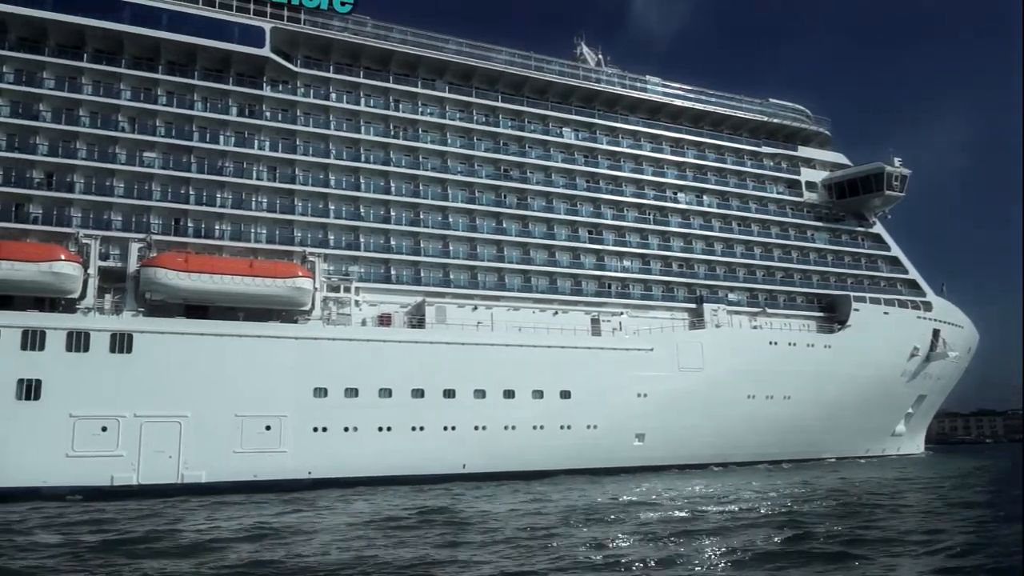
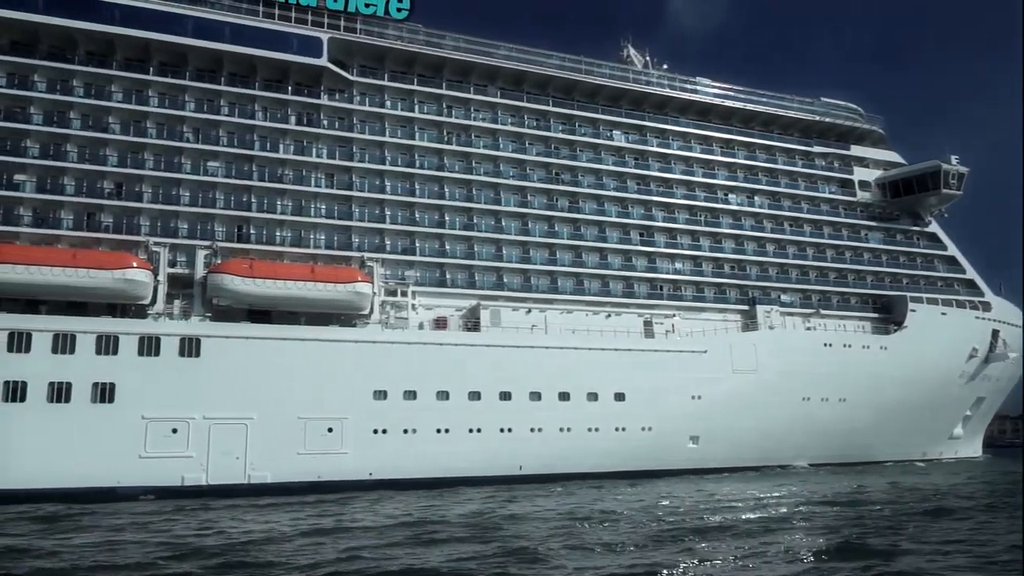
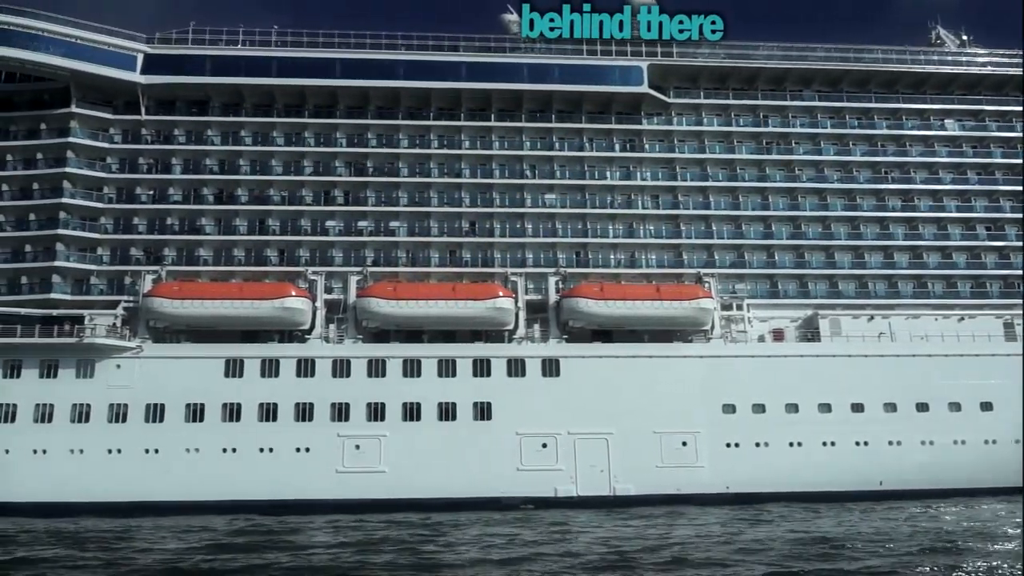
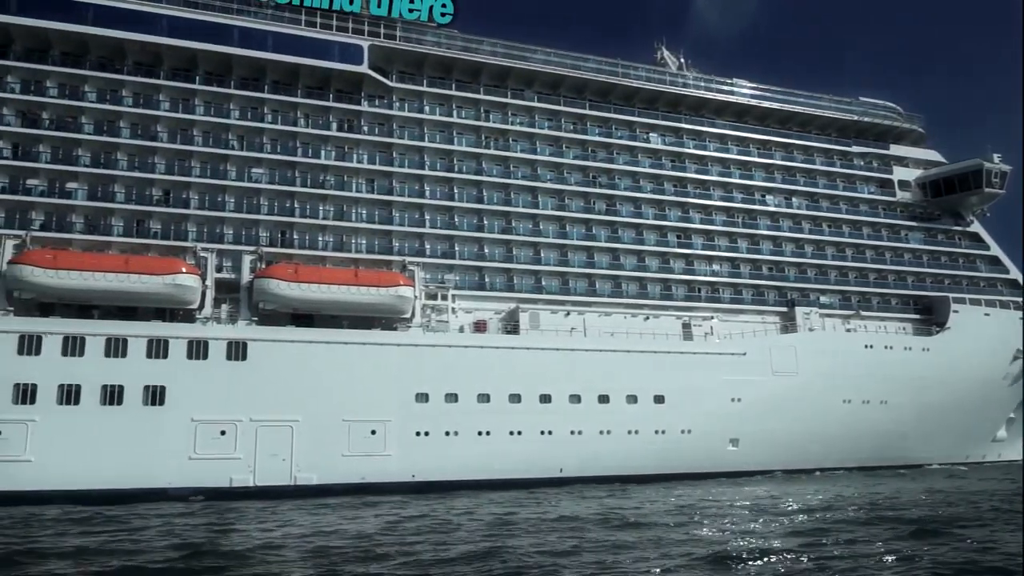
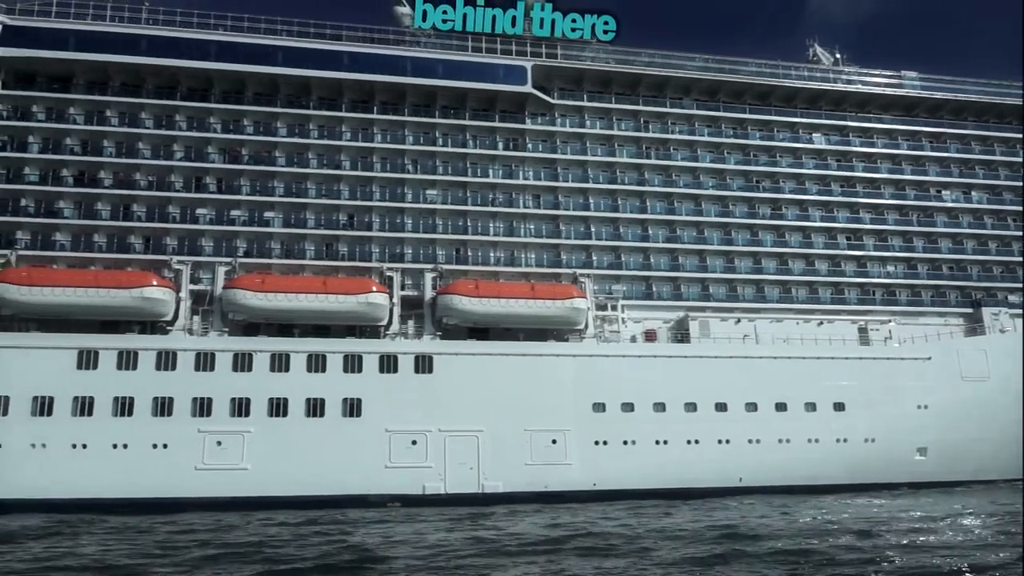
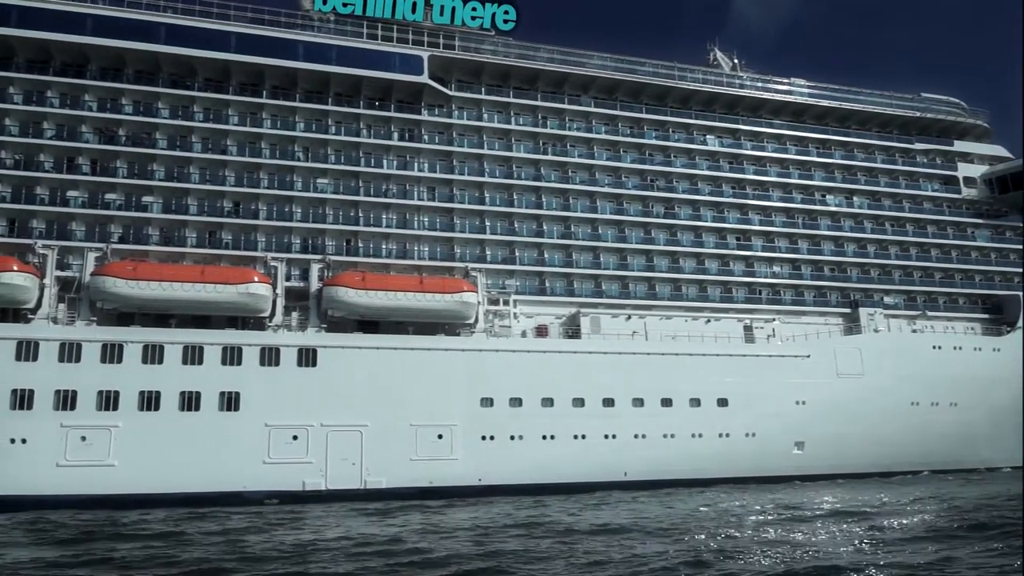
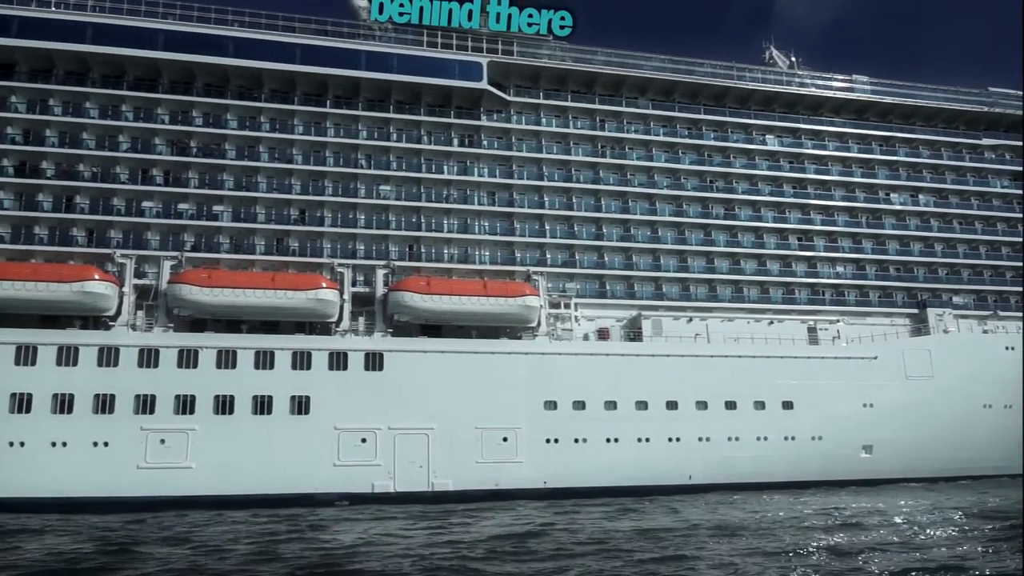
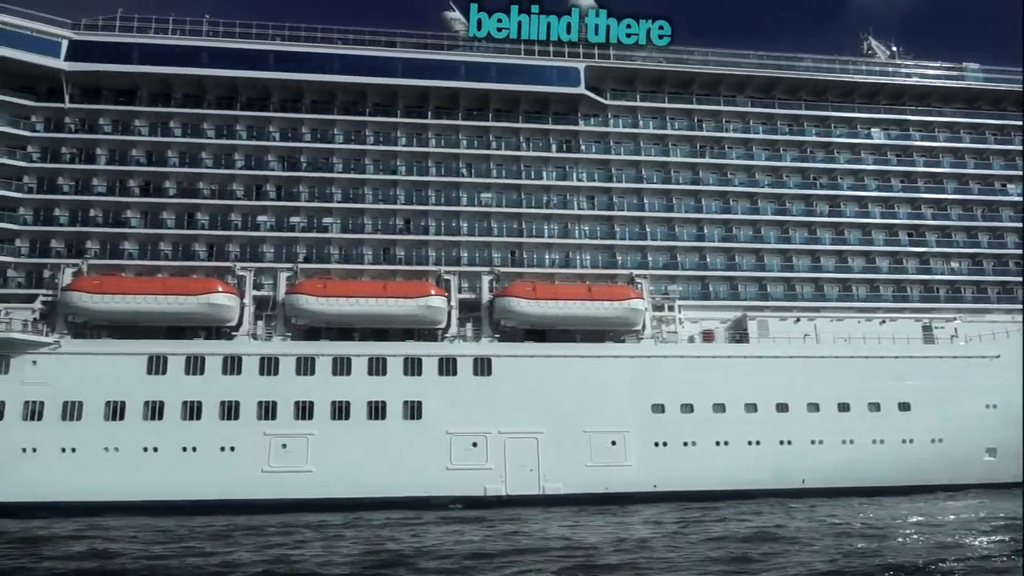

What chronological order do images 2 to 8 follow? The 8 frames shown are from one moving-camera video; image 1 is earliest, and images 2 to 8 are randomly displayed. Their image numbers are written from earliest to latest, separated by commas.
2, 4, 6, 7, 5, 8, 3
